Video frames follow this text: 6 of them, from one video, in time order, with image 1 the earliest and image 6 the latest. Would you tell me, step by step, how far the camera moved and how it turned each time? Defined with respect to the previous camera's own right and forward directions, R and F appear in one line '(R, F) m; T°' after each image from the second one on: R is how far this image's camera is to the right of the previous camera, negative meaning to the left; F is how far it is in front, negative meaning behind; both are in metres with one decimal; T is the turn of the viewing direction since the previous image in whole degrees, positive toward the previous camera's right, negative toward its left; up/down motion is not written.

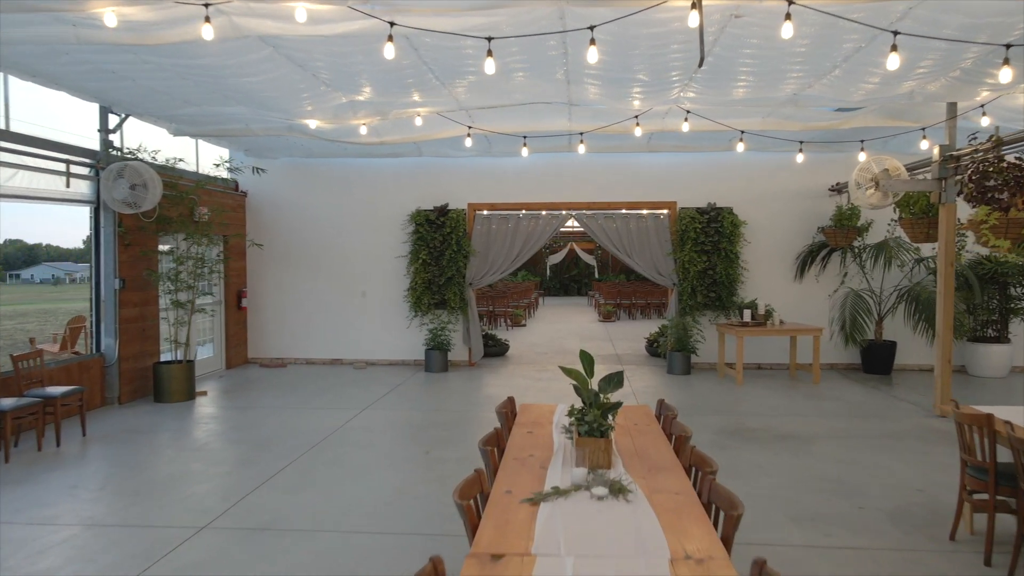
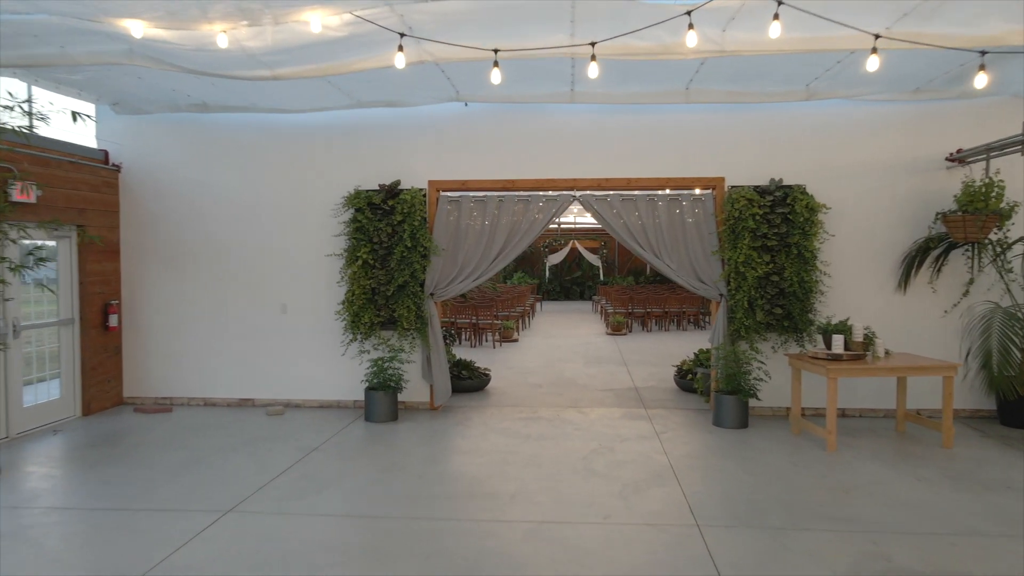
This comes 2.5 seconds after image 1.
(+0.2, +2.3) m; 0°
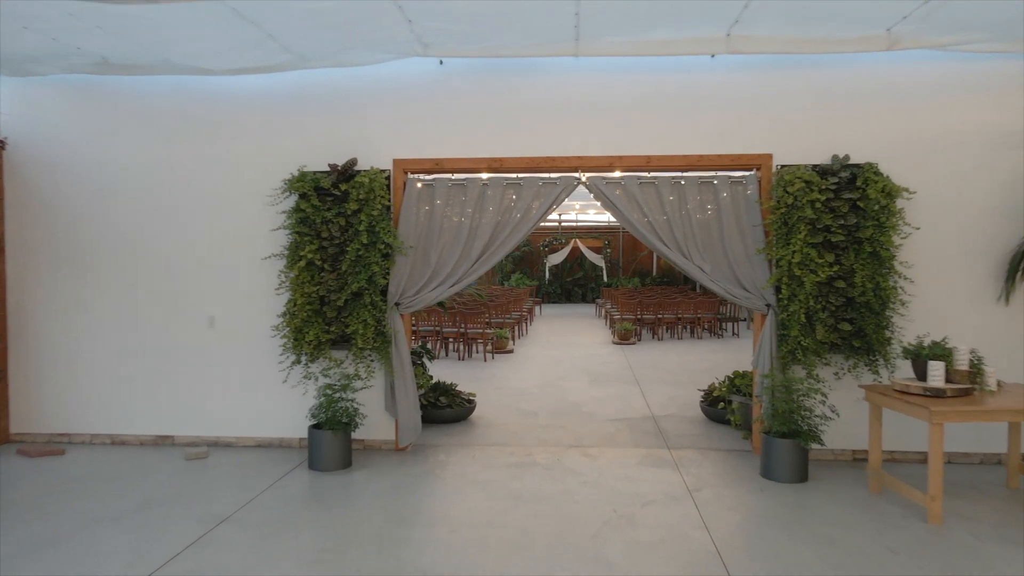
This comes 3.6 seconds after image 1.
(+0.1, +1.2) m; 0°
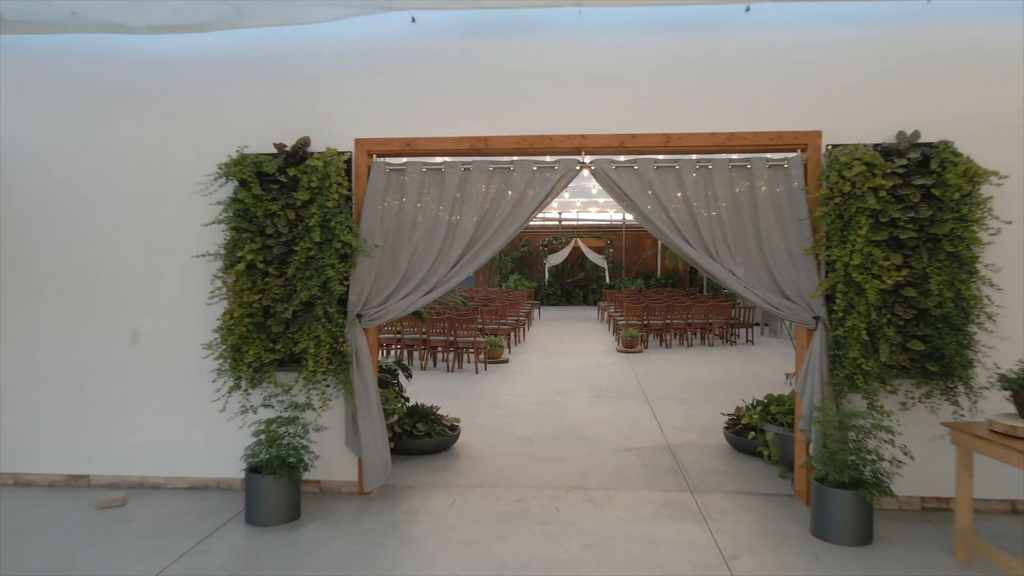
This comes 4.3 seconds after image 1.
(+0.1, +0.8) m; 0°
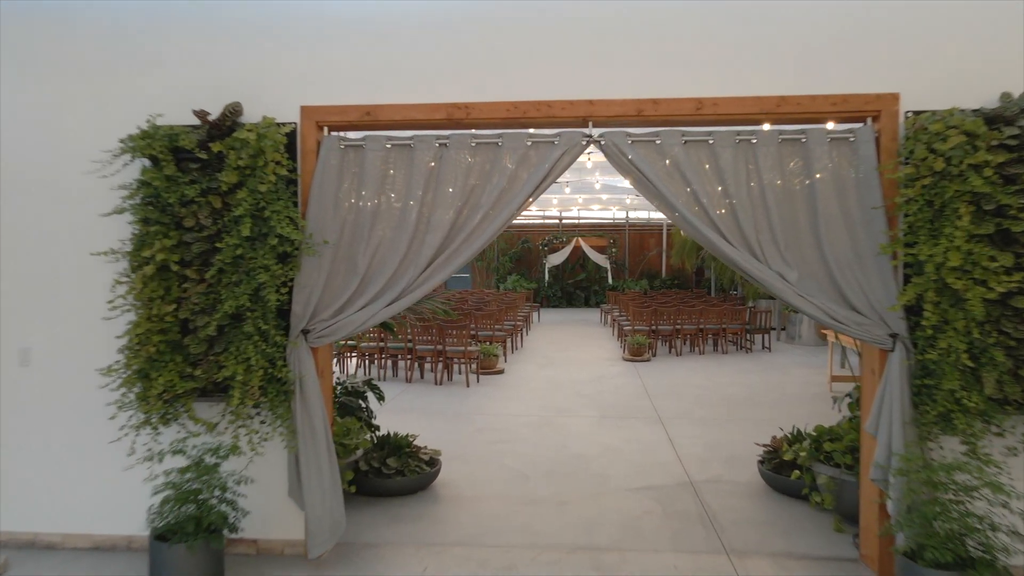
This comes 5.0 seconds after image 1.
(0.0, +0.8) m; 0°
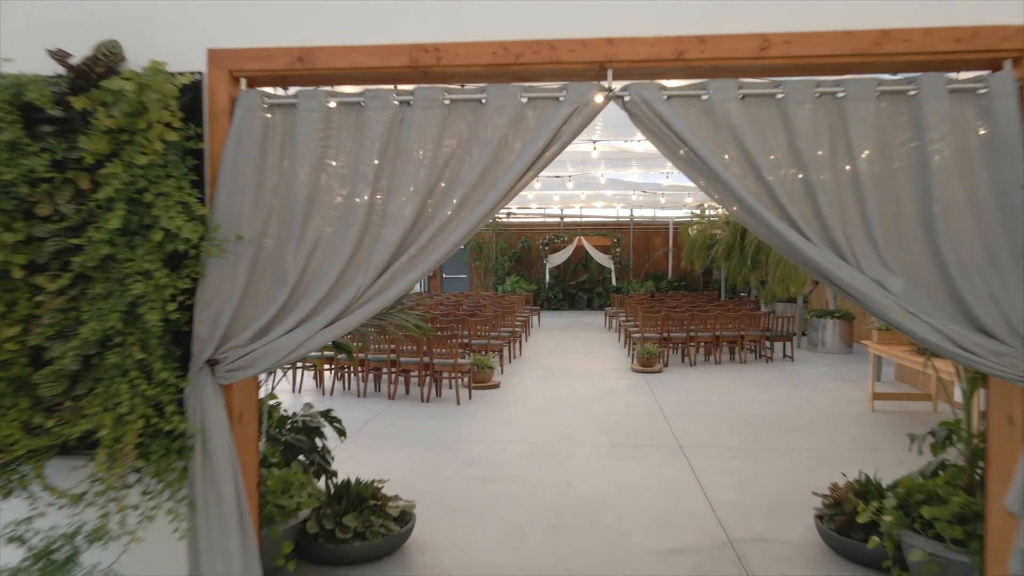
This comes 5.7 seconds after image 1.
(0.0, +0.8) m; 0°
